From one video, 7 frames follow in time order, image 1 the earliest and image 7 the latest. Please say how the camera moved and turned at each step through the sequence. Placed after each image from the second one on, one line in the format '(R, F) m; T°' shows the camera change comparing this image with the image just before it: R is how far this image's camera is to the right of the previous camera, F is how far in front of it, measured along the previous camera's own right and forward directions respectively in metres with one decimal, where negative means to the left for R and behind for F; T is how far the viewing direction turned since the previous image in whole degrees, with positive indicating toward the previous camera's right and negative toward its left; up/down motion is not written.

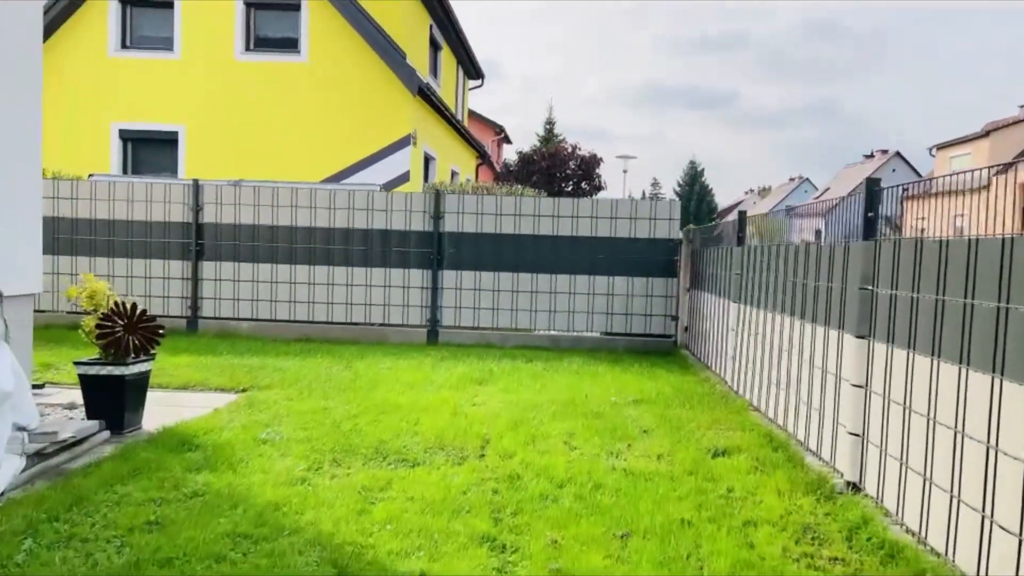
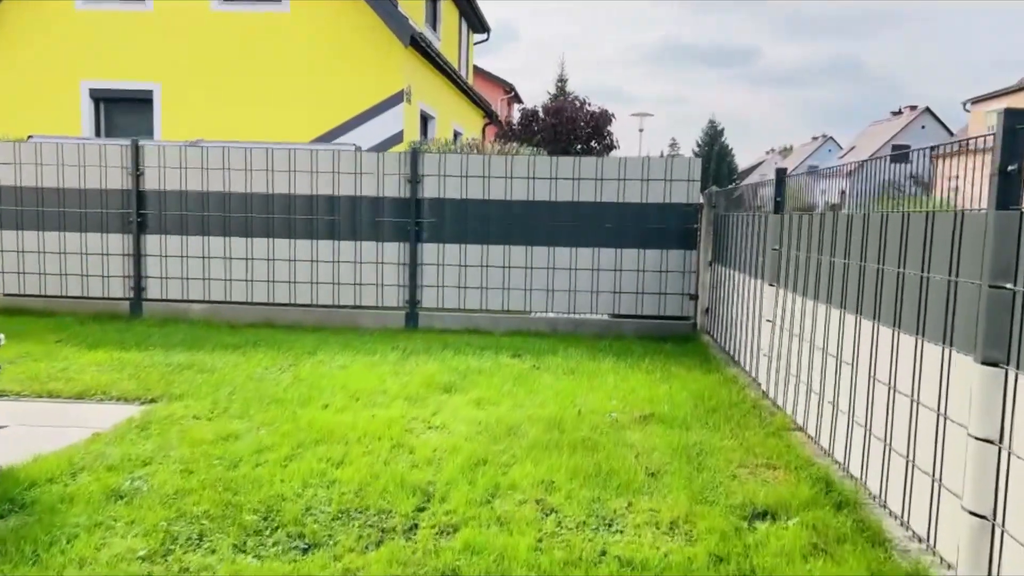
(+0.3, +1.4) m; -1°
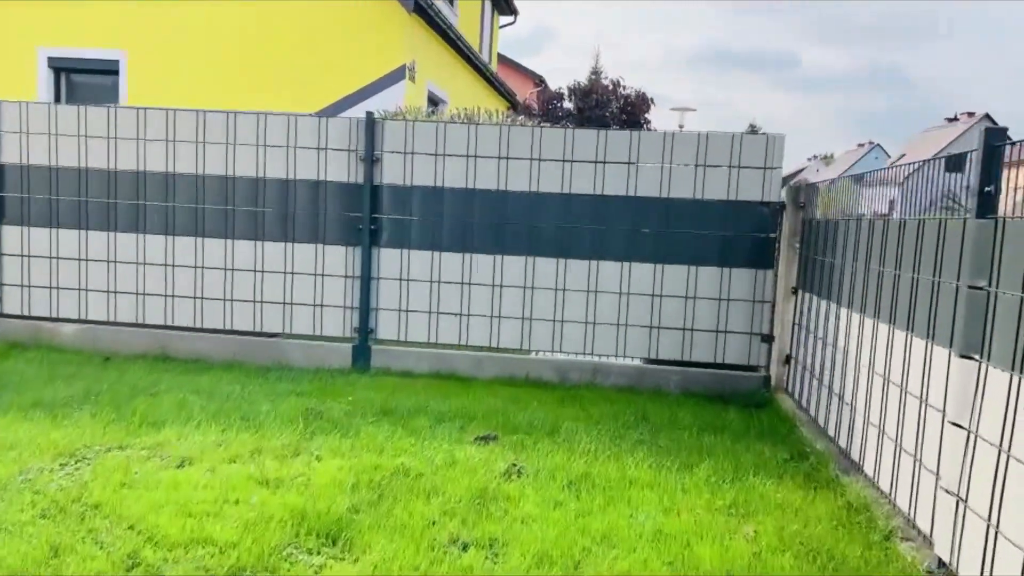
(+0.3, +2.5) m; -2°
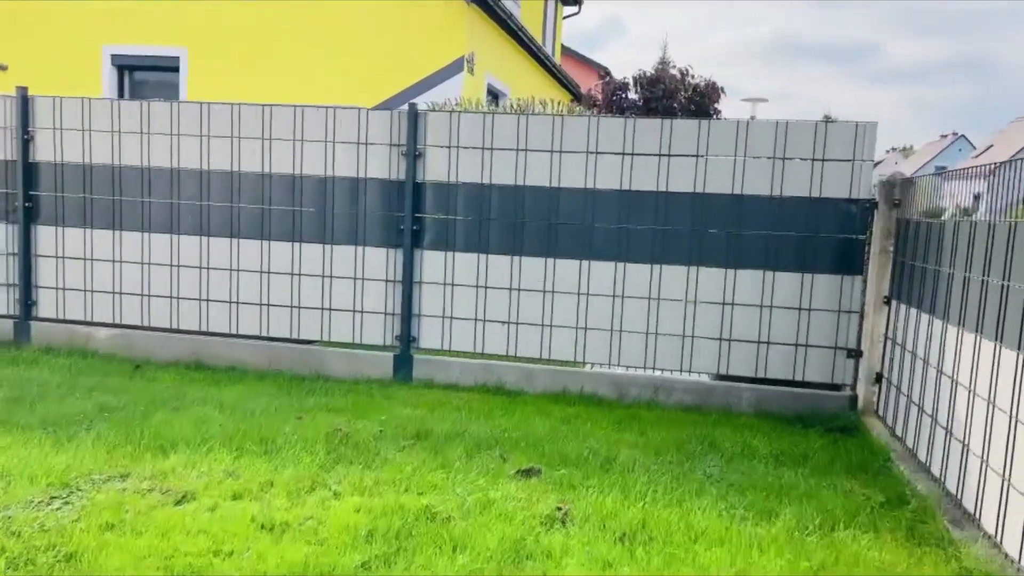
(+0.1, +0.5) m; -5°
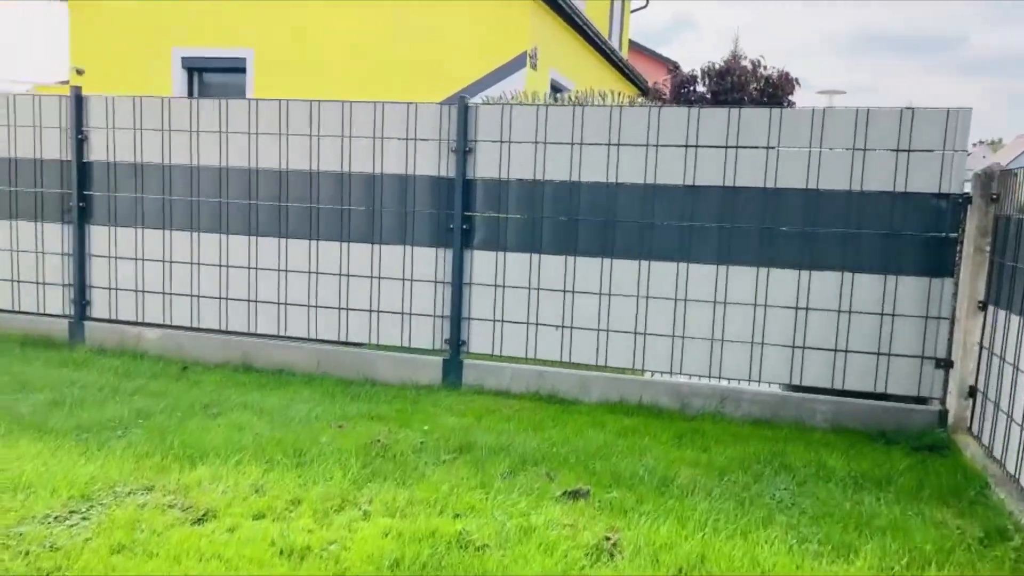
(+0.1, +0.3) m; -5°
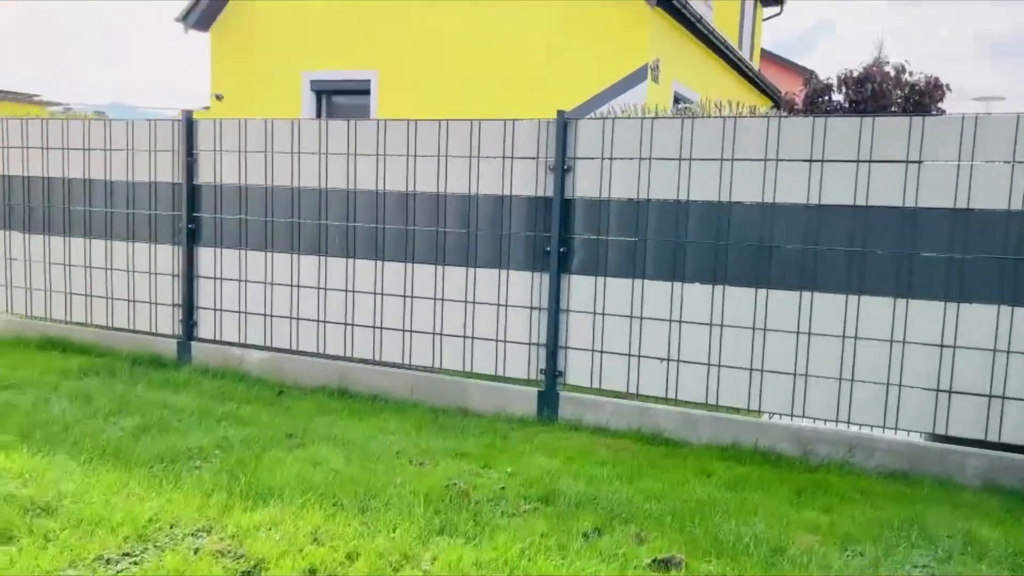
(+0.1, +0.3) m; -9°
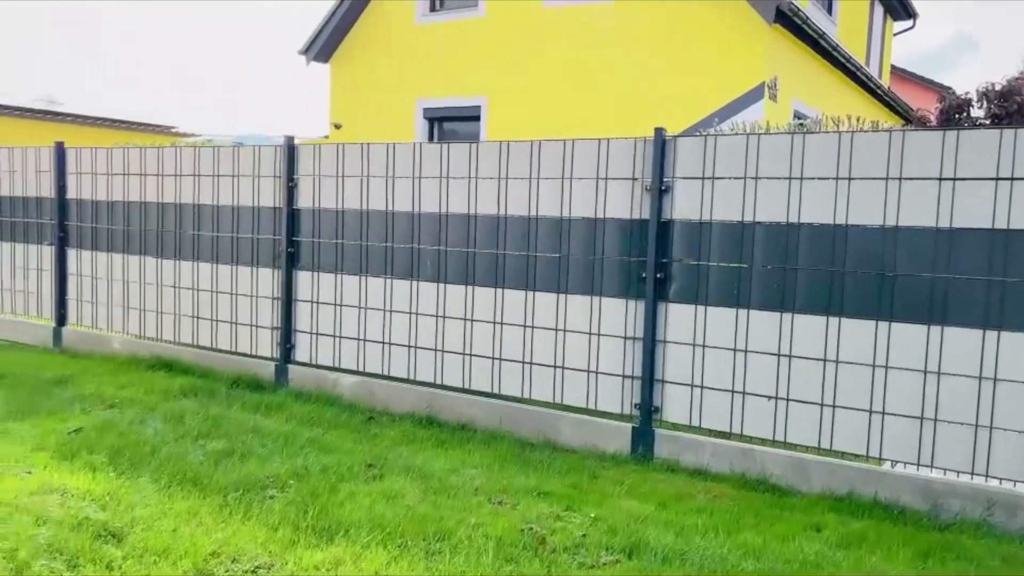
(+0.1, +0.2) m; -8°
